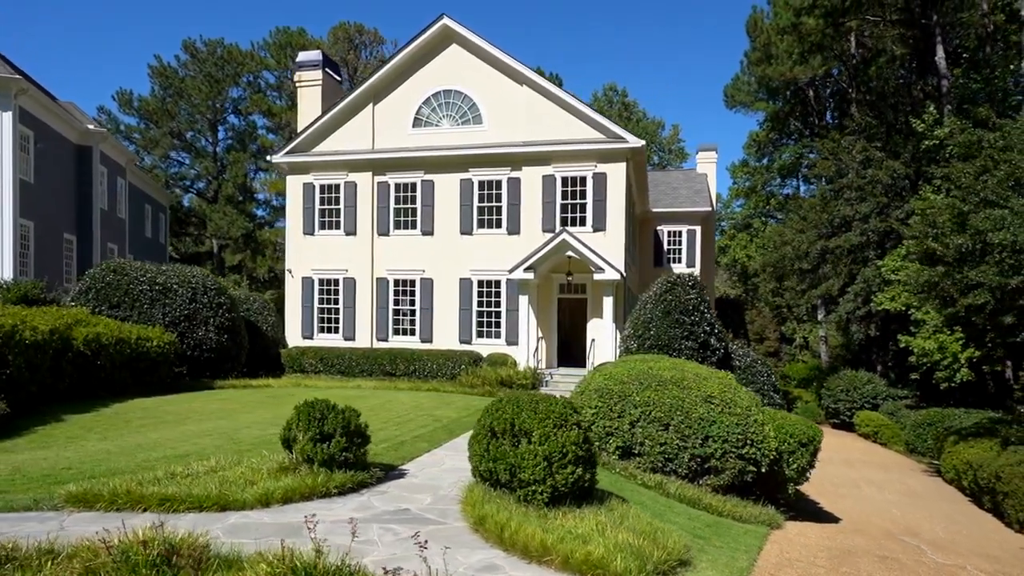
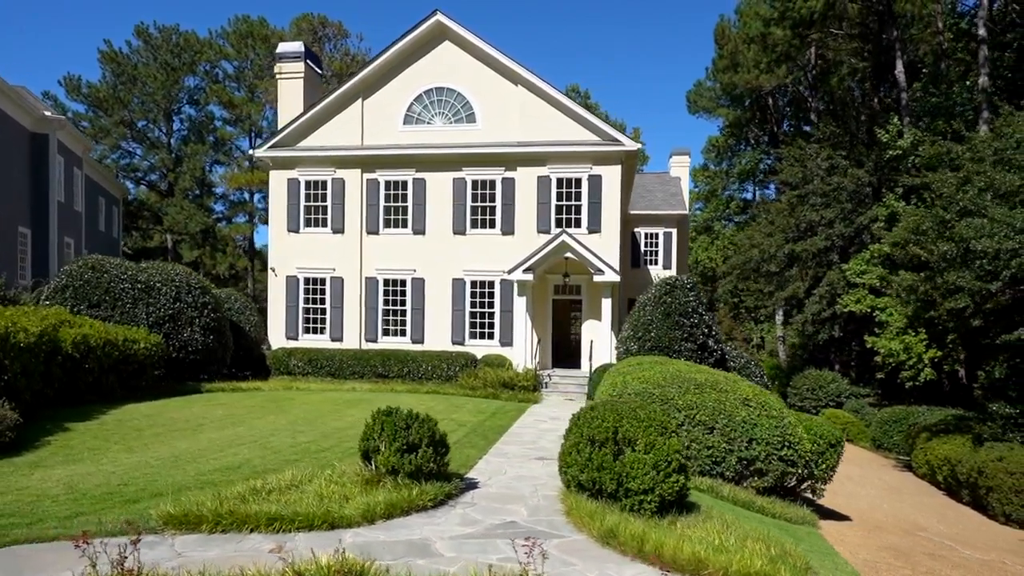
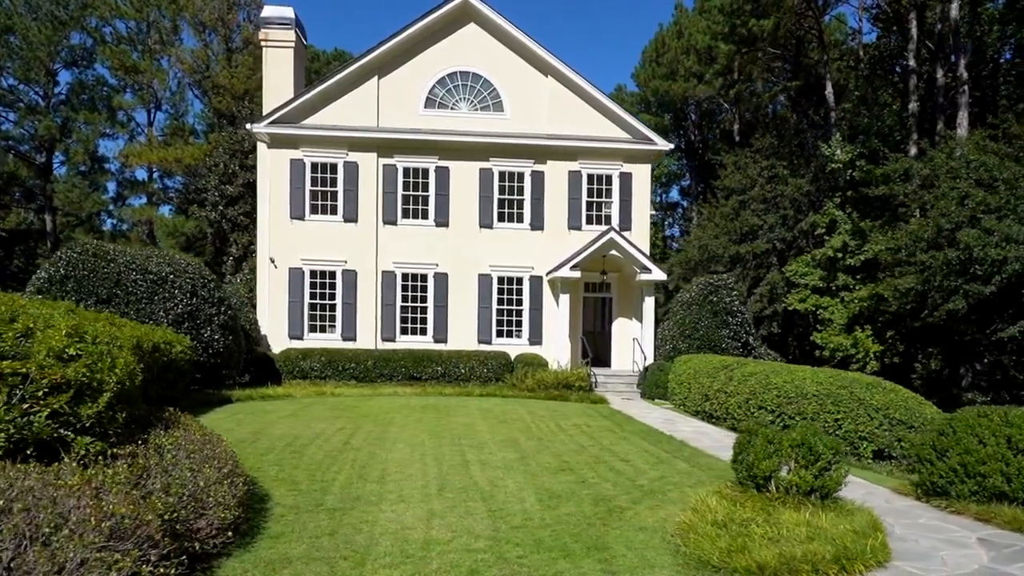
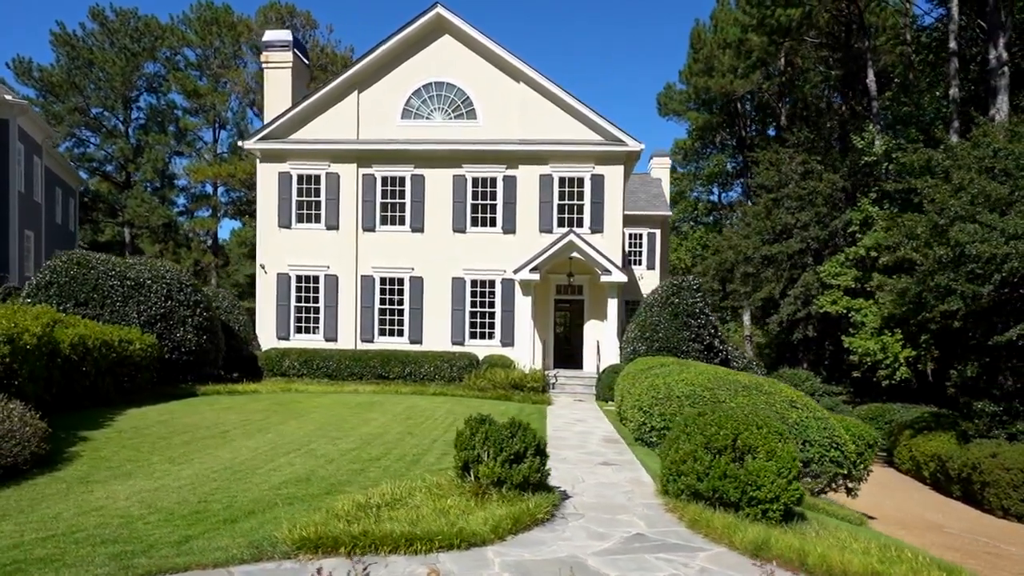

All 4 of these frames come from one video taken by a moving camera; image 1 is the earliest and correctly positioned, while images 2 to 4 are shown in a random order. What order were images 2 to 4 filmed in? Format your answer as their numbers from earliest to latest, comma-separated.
2, 4, 3
